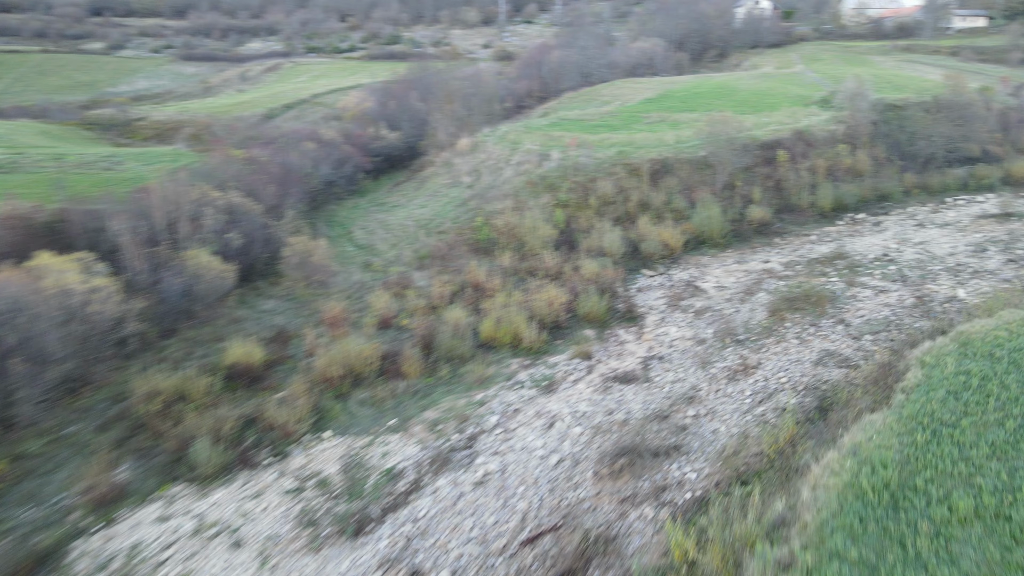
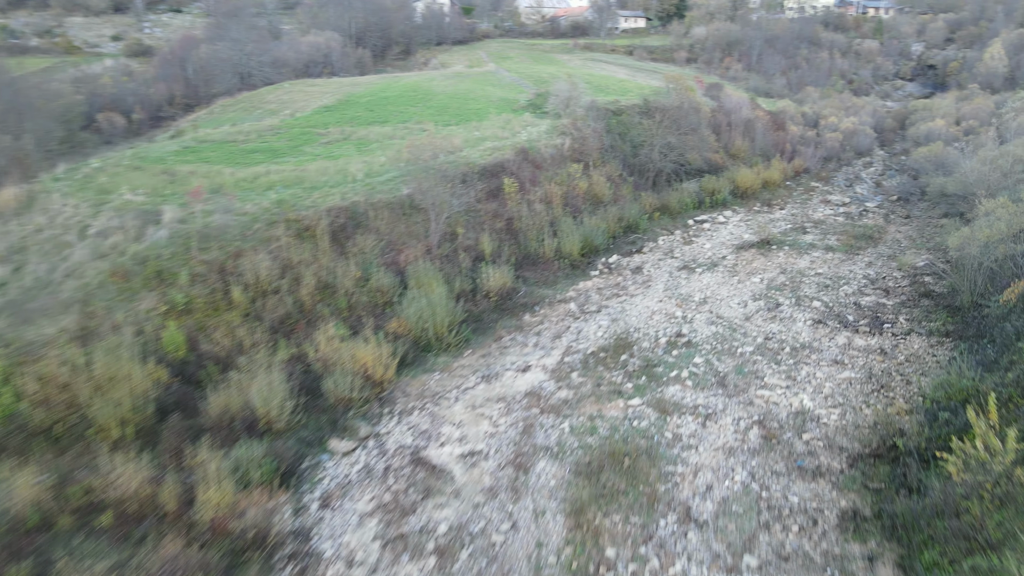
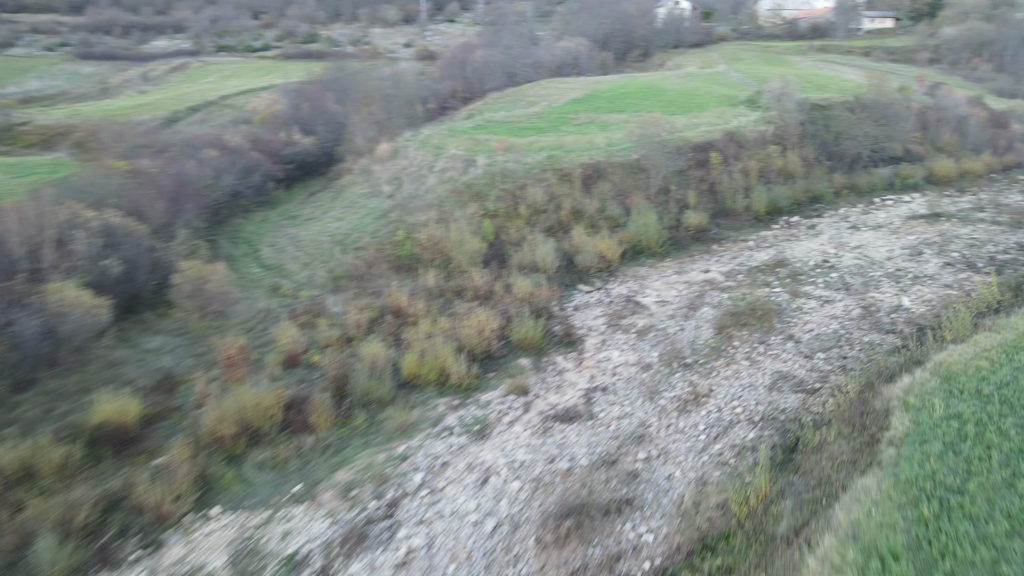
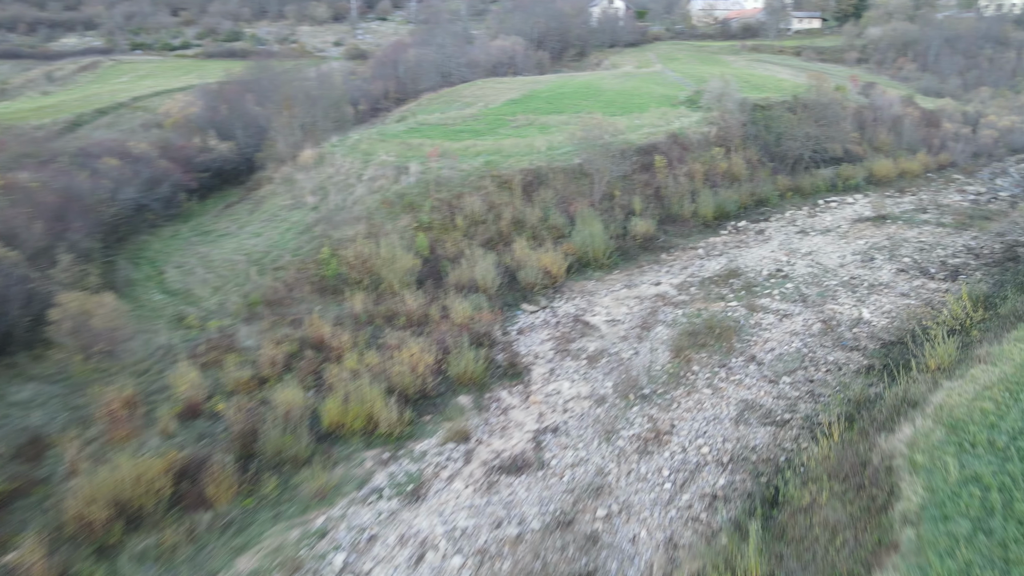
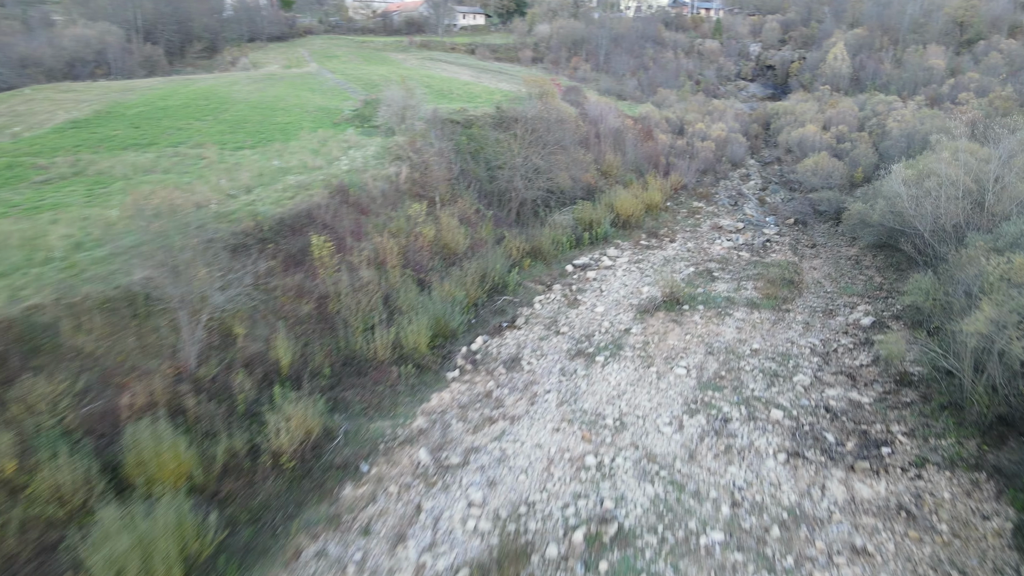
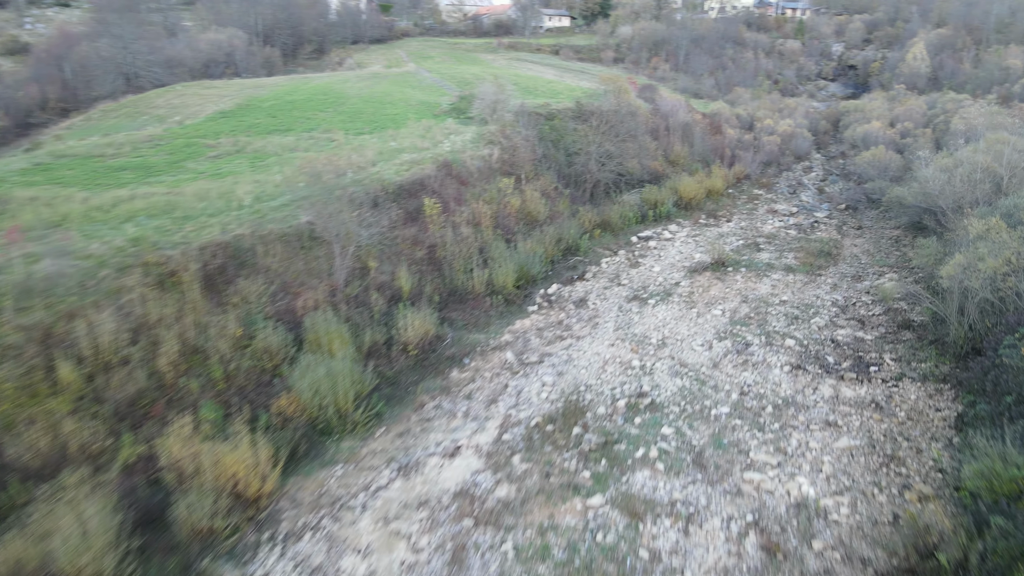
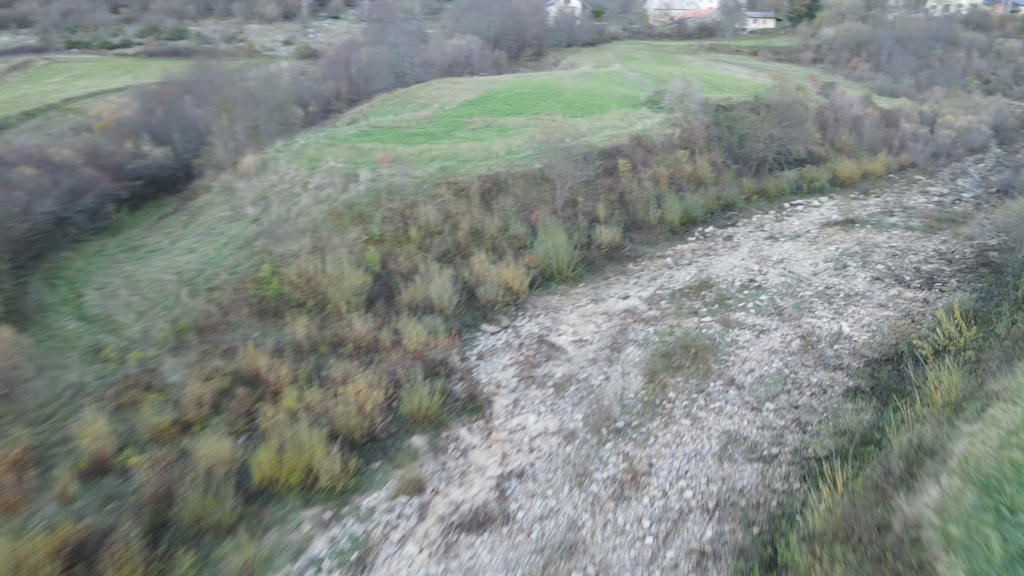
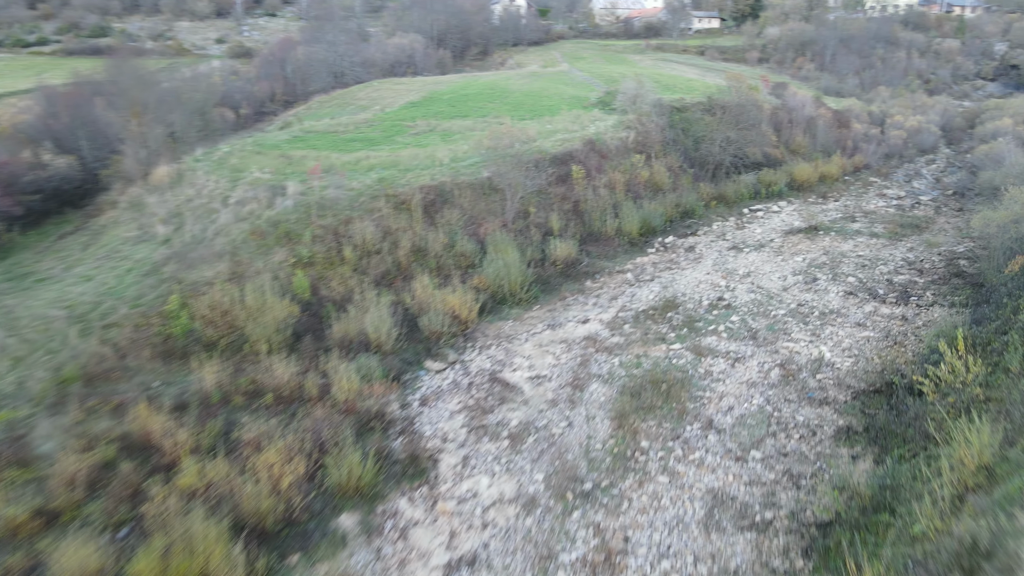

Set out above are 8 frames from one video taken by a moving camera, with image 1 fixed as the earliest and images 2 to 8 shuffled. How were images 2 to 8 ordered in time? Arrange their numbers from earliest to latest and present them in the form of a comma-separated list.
3, 4, 7, 8, 2, 6, 5
